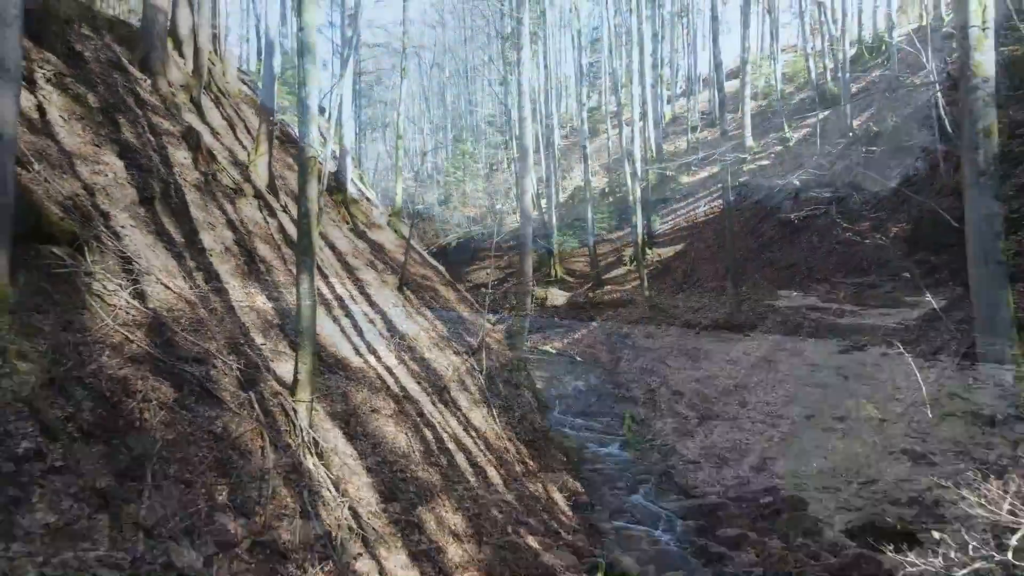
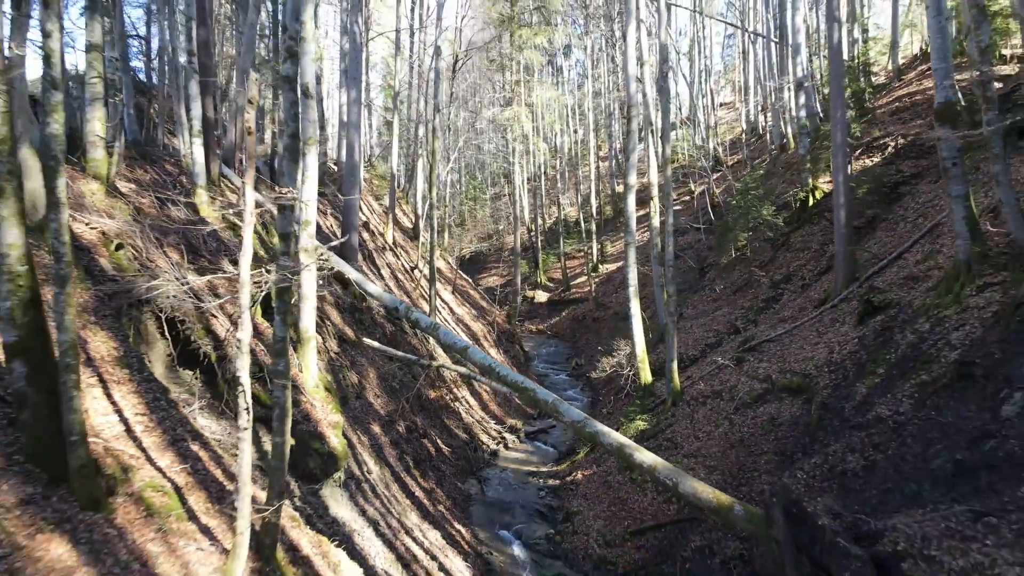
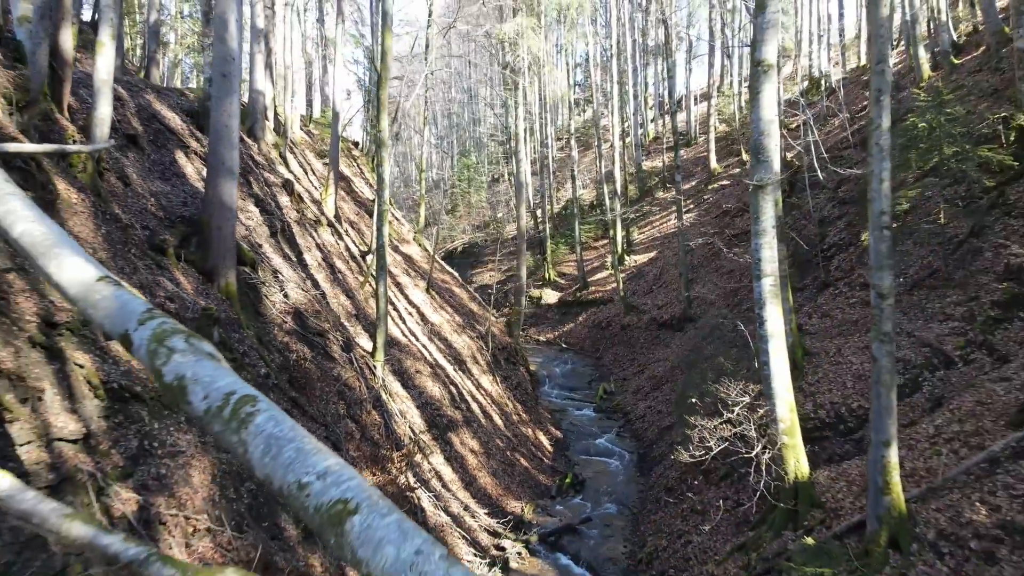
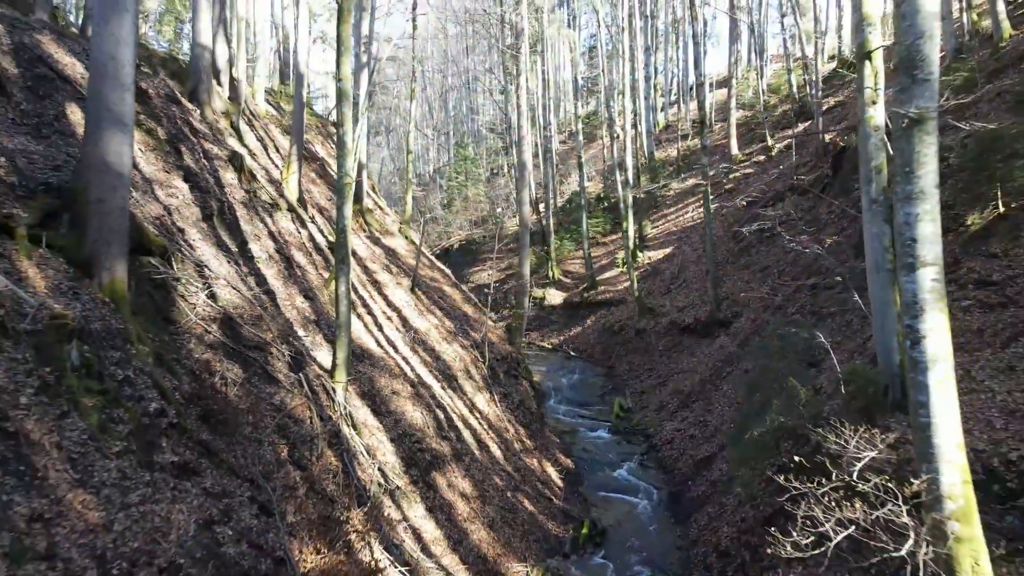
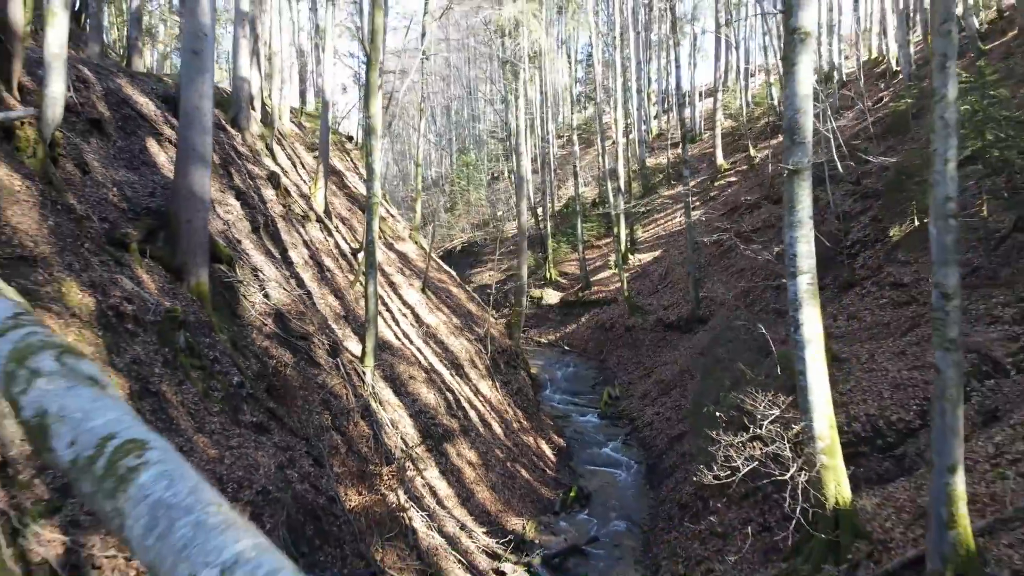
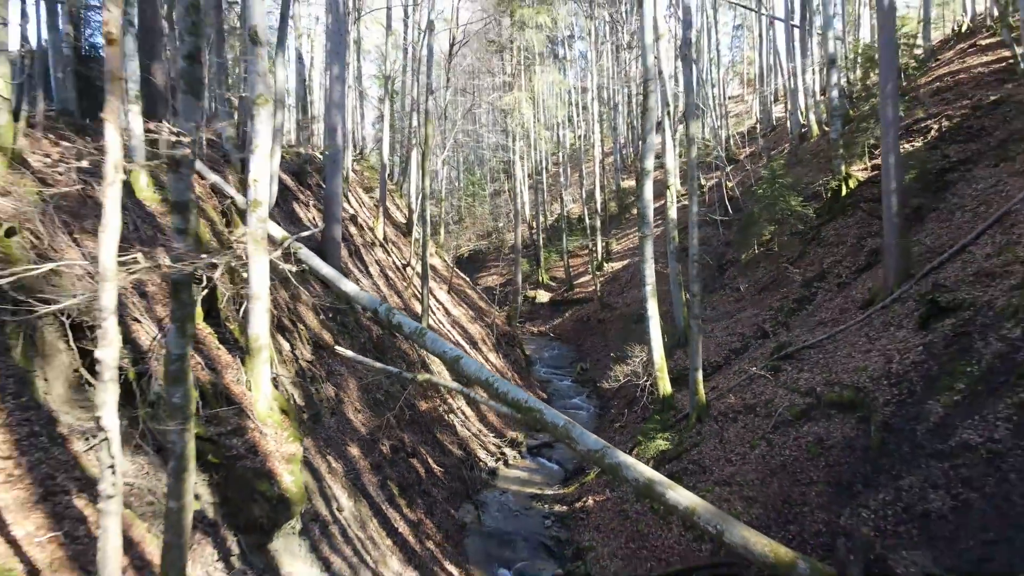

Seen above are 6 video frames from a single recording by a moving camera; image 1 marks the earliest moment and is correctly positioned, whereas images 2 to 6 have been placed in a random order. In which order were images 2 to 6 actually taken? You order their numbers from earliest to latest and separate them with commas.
4, 5, 3, 6, 2
